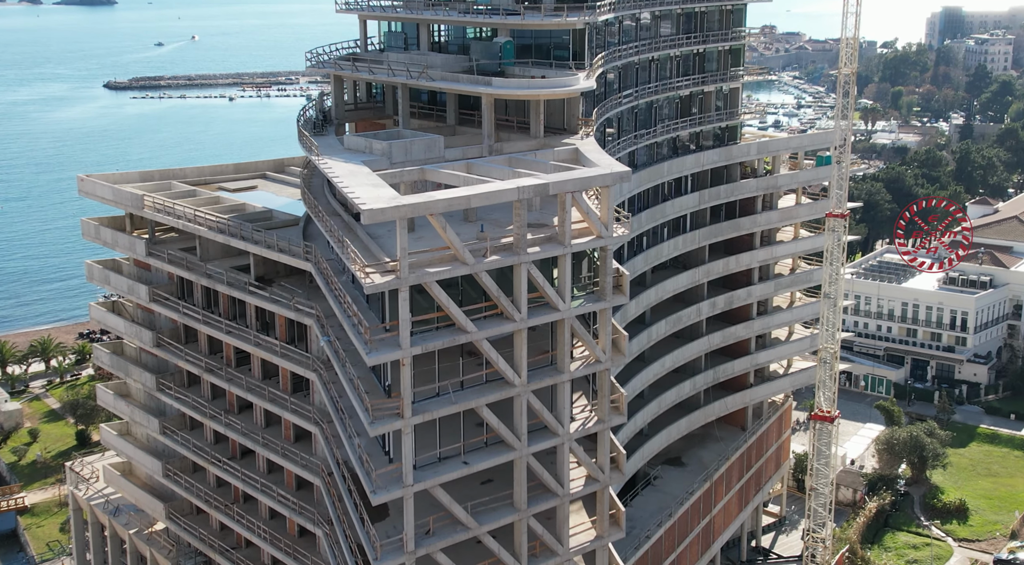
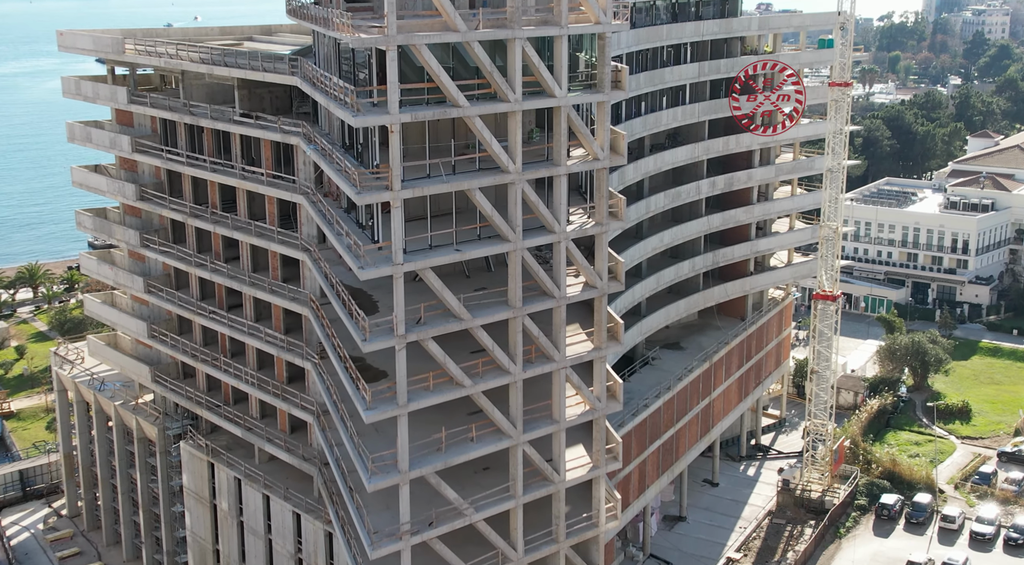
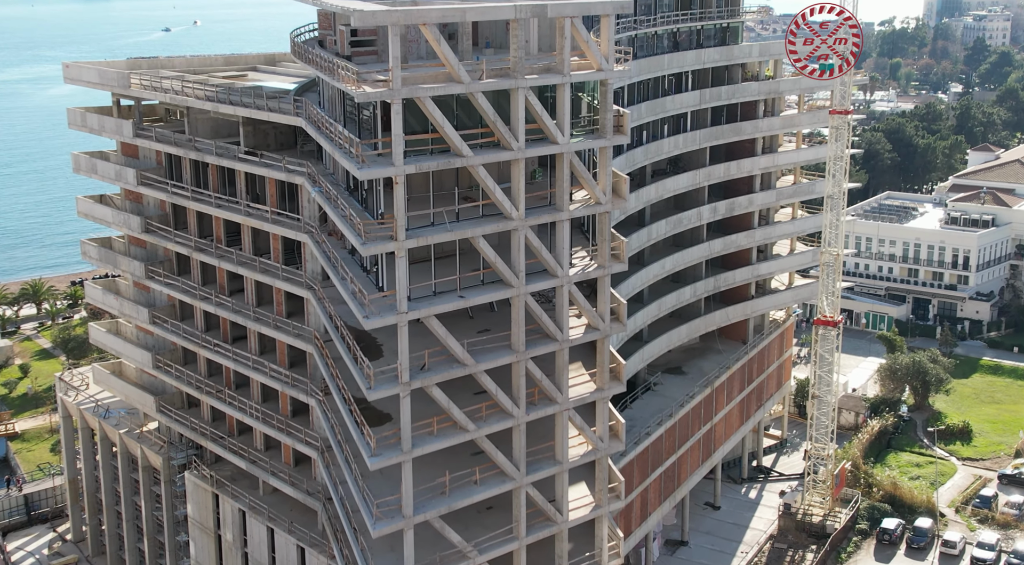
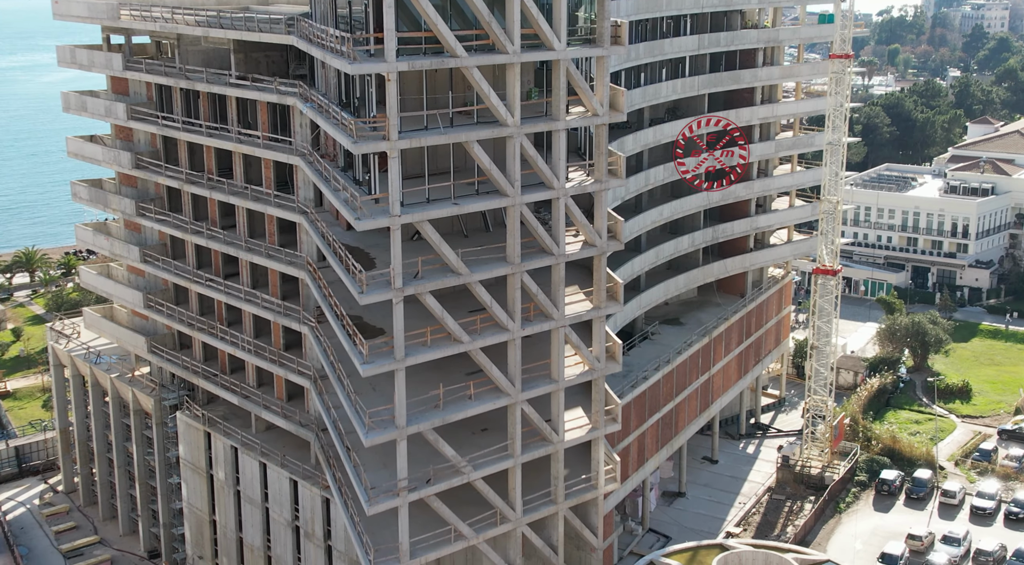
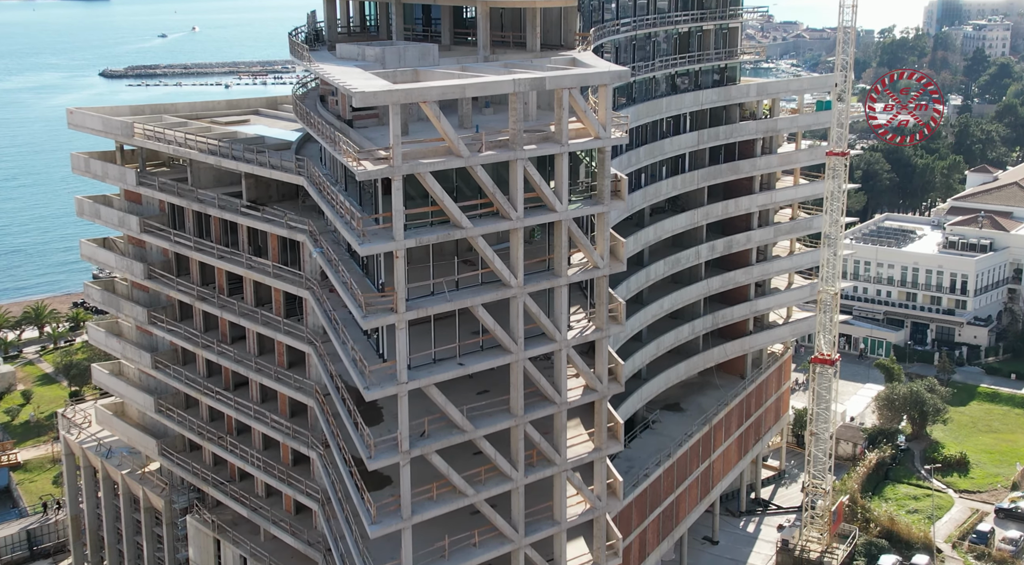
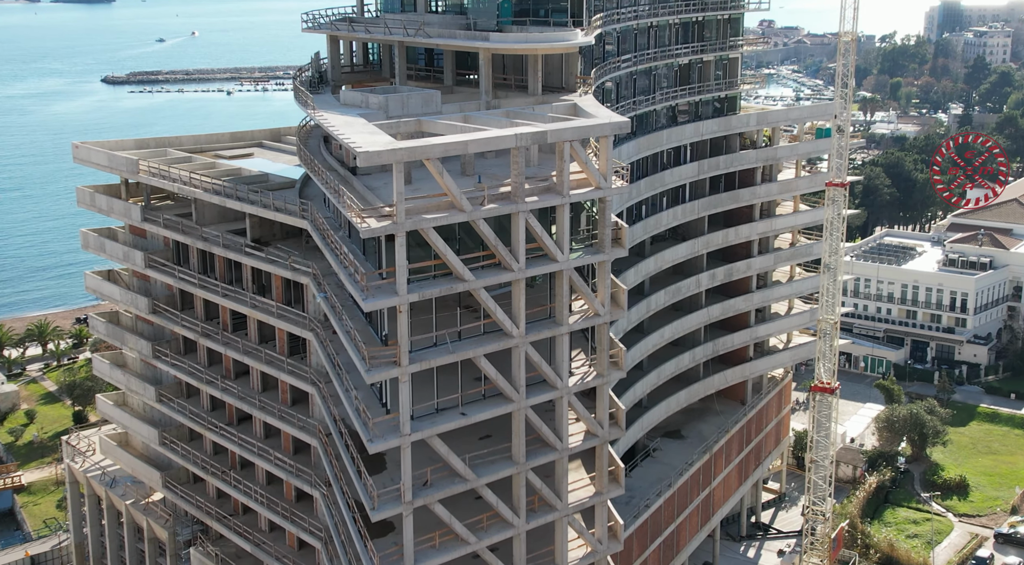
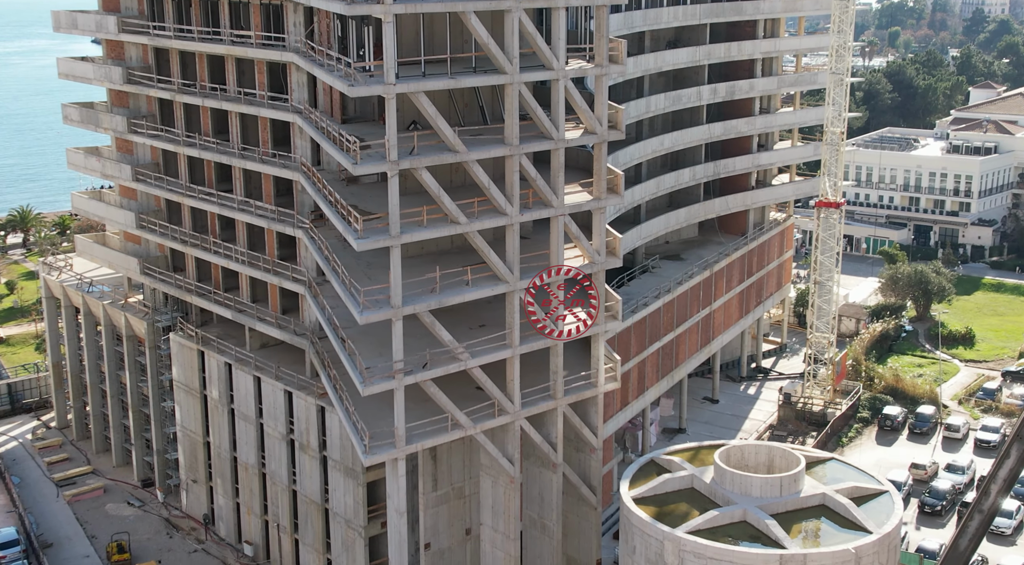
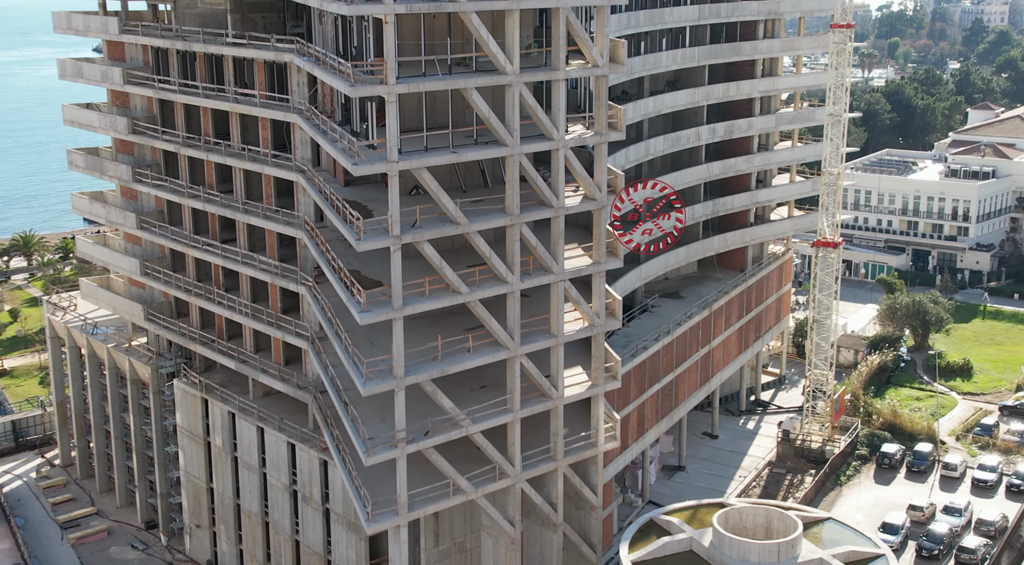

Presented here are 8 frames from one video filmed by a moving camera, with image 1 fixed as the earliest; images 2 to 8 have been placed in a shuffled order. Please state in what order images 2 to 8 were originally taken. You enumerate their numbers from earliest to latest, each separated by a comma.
6, 5, 3, 2, 4, 8, 7
